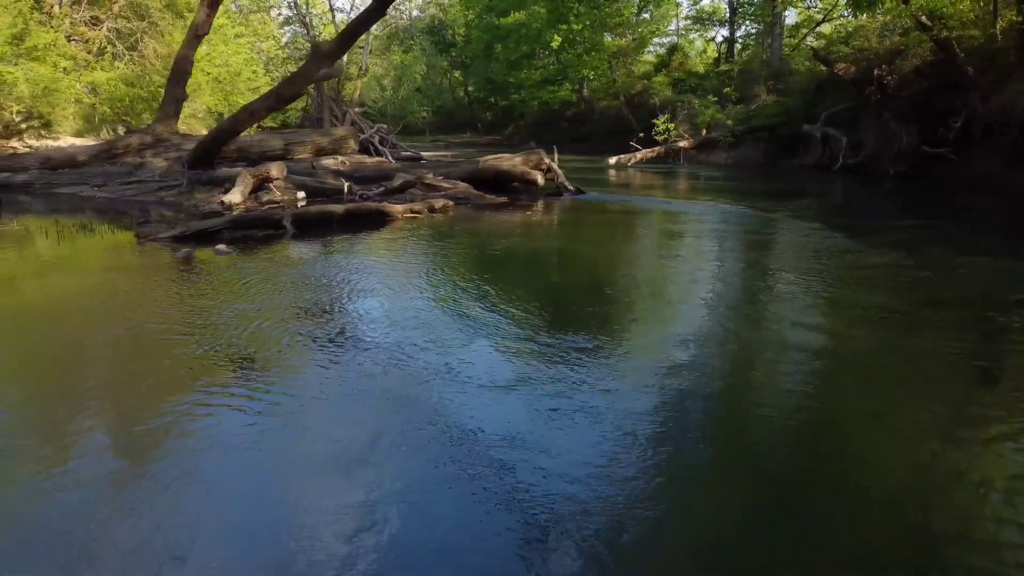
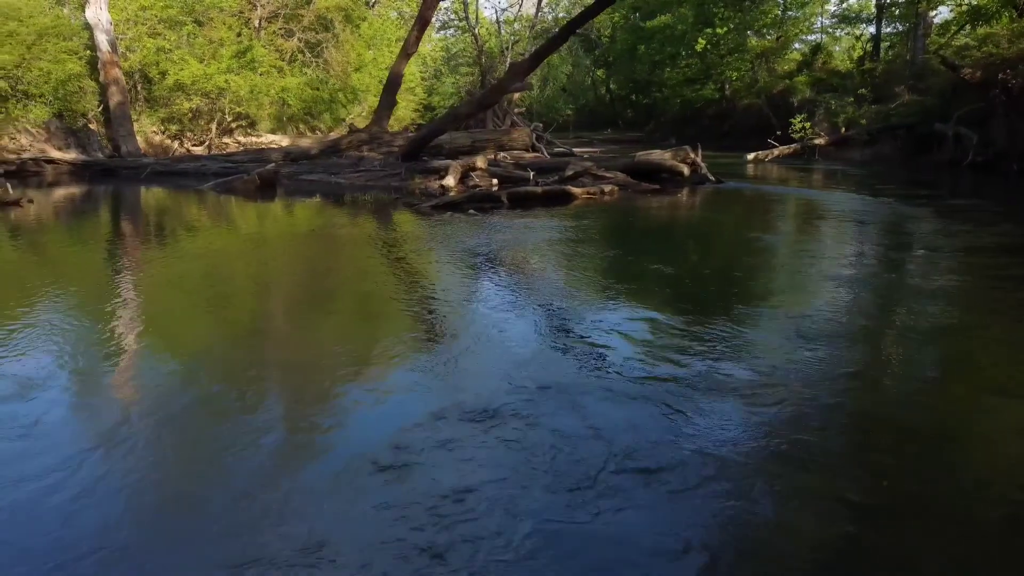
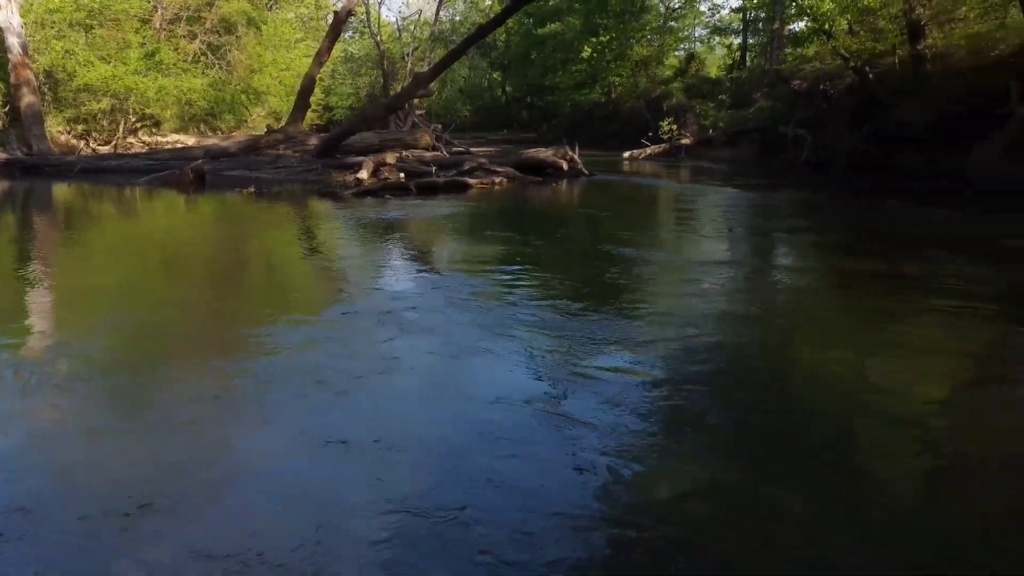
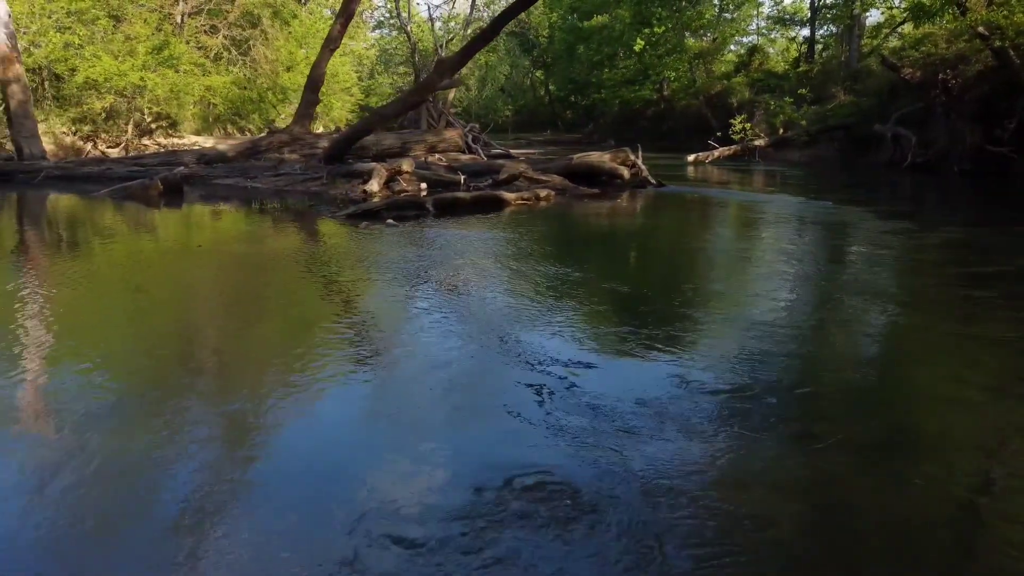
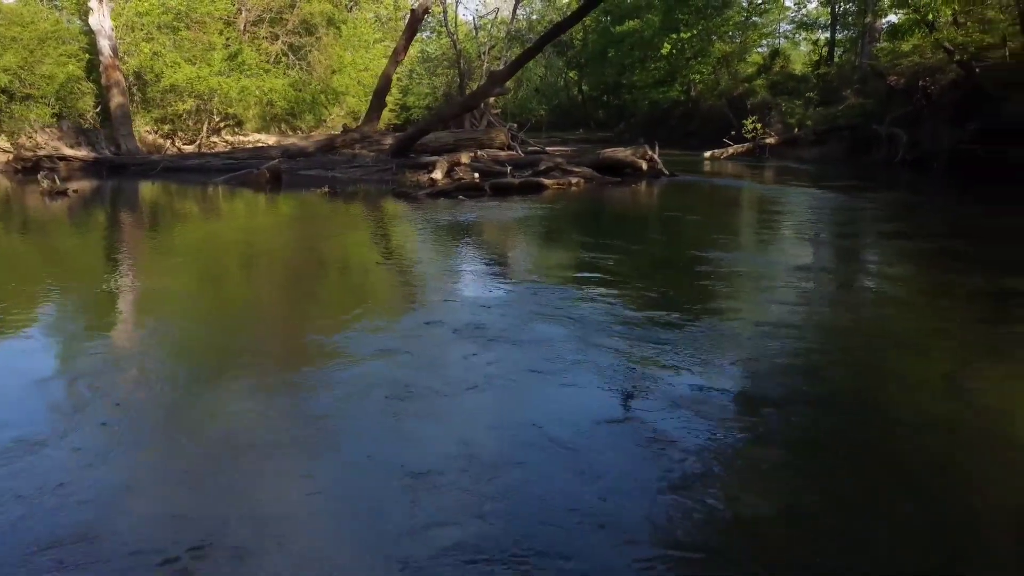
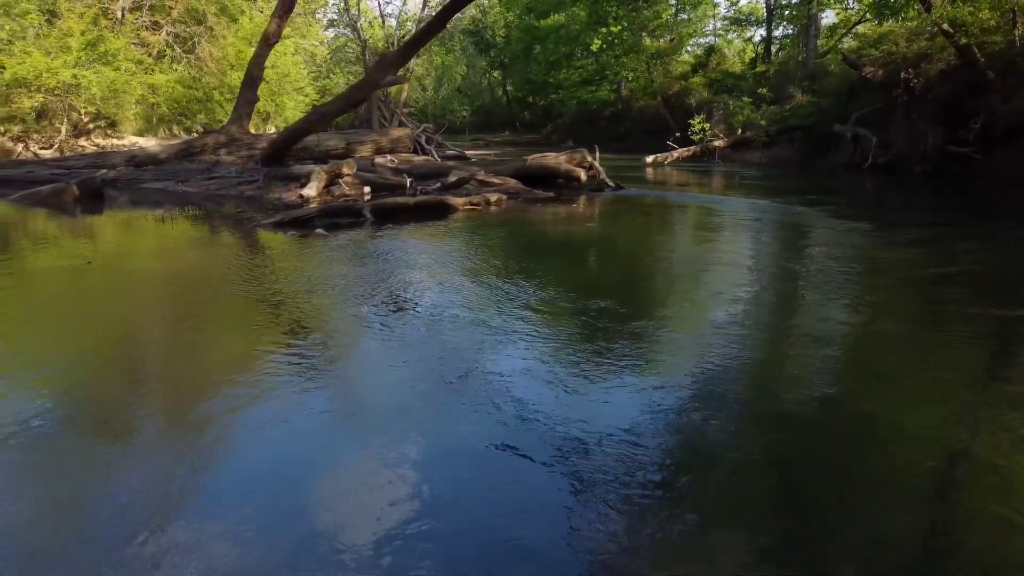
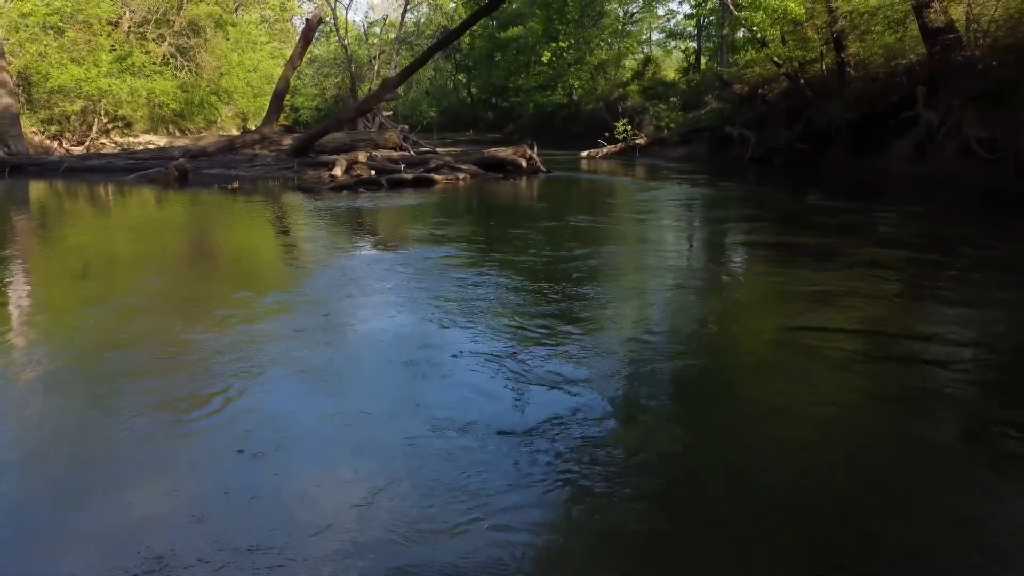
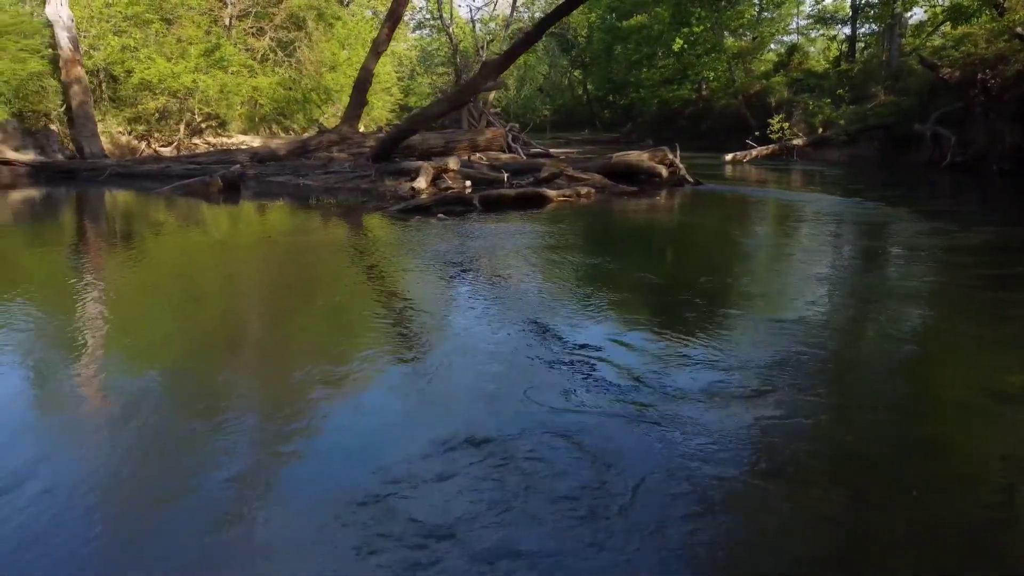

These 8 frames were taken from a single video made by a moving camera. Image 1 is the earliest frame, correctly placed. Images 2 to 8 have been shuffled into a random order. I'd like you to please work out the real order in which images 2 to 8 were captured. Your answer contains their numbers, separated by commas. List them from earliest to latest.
6, 4, 8, 2, 5, 3, 7
